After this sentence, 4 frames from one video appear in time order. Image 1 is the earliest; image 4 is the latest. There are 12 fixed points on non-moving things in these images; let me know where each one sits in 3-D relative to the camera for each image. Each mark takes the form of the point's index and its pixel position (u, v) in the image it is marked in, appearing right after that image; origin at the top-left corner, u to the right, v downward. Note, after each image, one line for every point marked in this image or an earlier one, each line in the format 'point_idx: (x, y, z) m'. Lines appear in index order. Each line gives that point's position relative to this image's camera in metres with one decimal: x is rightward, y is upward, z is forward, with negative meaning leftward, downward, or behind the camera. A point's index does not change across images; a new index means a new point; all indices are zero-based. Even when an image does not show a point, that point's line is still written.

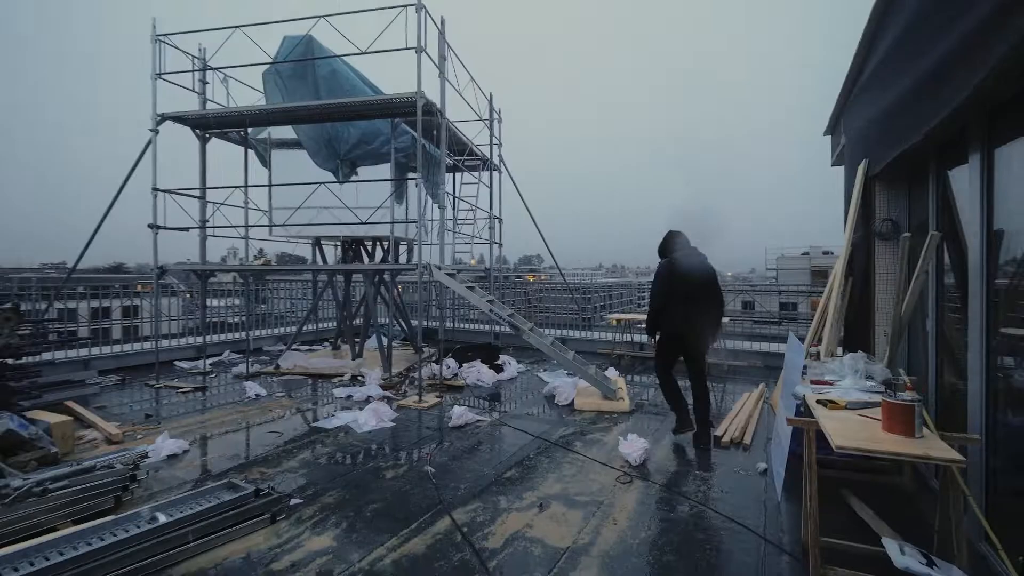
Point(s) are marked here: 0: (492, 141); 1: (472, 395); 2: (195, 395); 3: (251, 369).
0: (-0.5, +2.9, +9.2) m
1: (-0.6, -1.5, +6.6) m
2: (-4.4, -1.5, +6.5) m
3: (-4.4, -1.4, +7.9) m
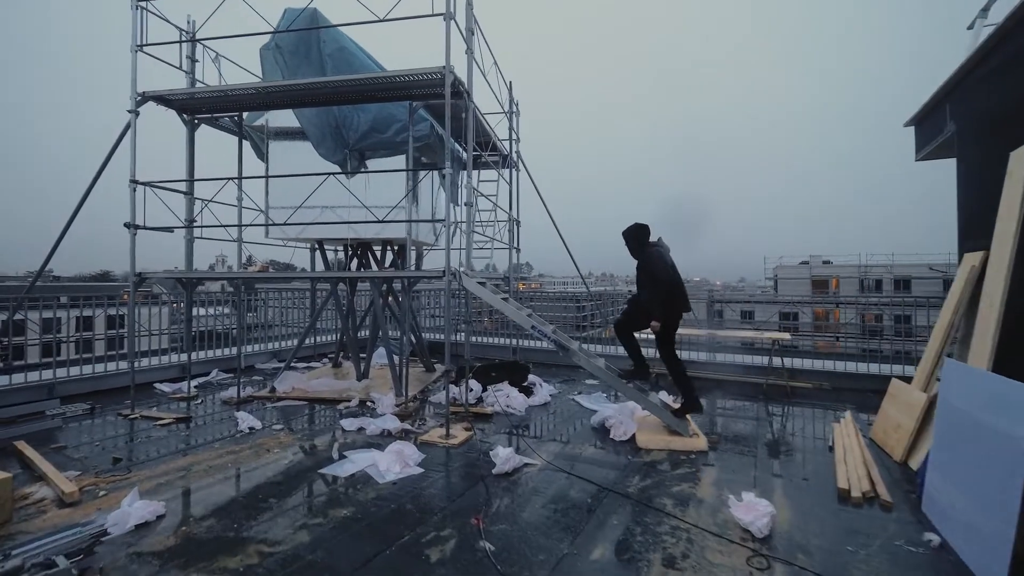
0: (0.0, +2.7, +8.3) m
1: (-0.1, -1.6, +5.6) m
2: (-3.9, -1.6, +5.5) m
3: (-3.9, -1.5, +6.8) m
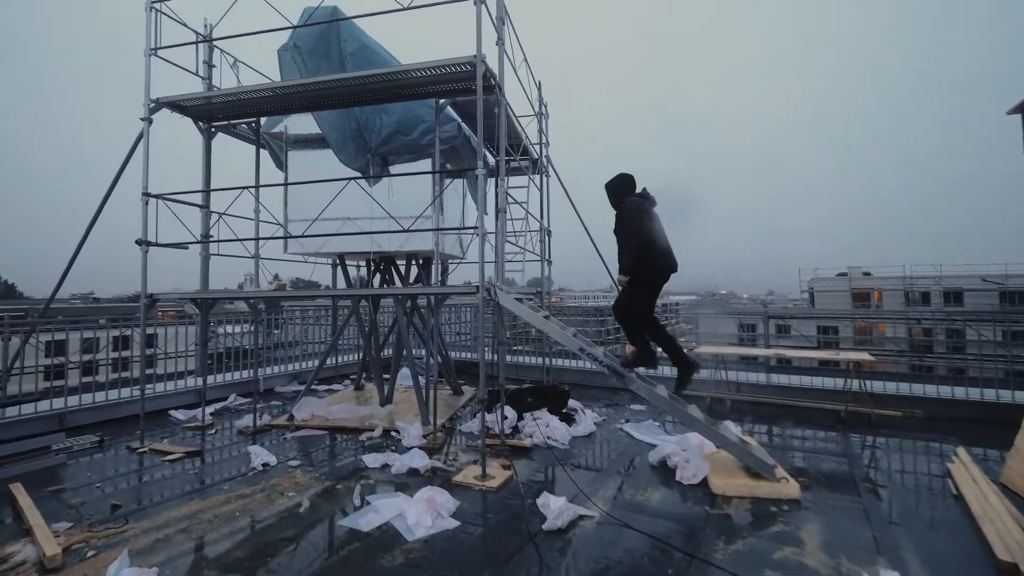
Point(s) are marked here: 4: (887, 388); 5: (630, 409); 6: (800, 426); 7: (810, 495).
0: (+0.5, +2.4, +7.7) m
1: (+0.4, -1.8, +4.9) m
2: (-3.4, -1.8, +4.9) m
3: (-3.4, -1.8, +6.3) m
4: (+5.3, -1.4, +6.6) m
5: (+1.7, -1.7, +6.7) m
6: (+3.8, -1.8, +6.2) m
7: (+2.5, -1.8, +4.0) m
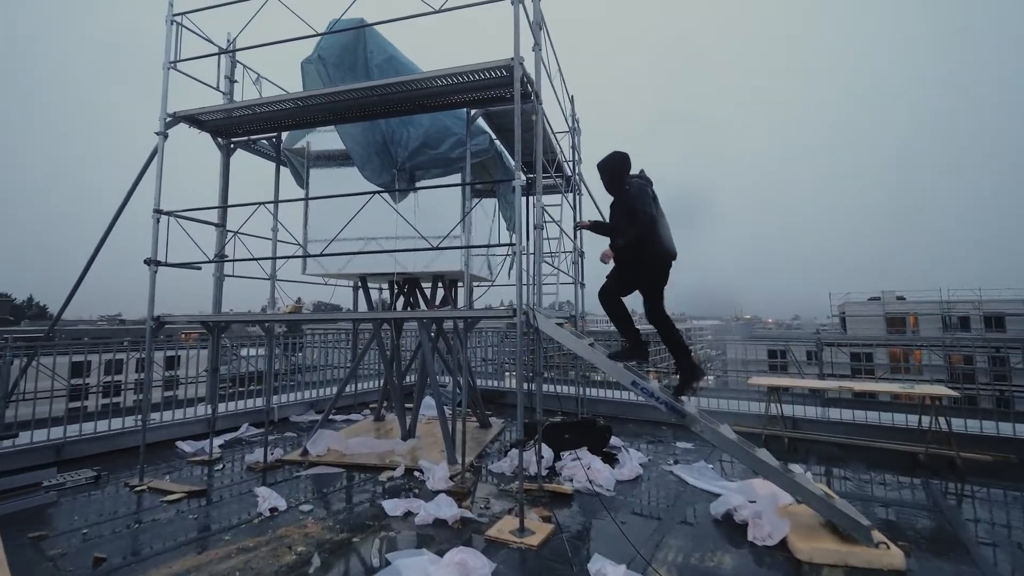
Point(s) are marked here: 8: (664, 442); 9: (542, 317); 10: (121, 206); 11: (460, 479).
0: (+1.0, +2.1, +7.3) m
1: (+0.7, -2.0, +4.3) m
2: (-3.1, -2.1, +4.4) m
3: (-3.0, -2.1, +5.8) m
4: (+5.7, -1.7, +5.8) m
5: (+2.1, -2.0, +6.1) m
6: (+4.2, -2.1, +5.4) m
7: (+2.9, -1.9, +3.3) m
8: (+2.0, -2.0, +6.2) m
9: (+0.3, -0.3, +4.7) m
10: (-4.6, +1.0, +5.5) m
11: (-0.5, -2.0, +4.8) m
